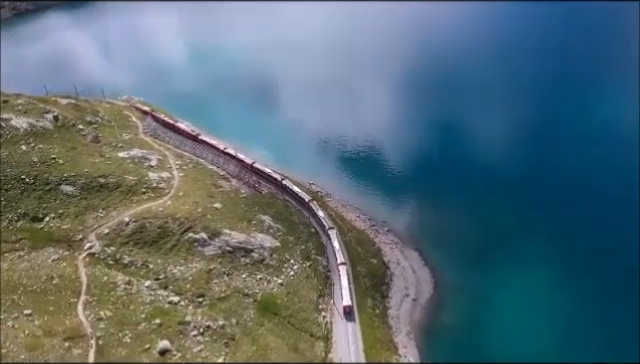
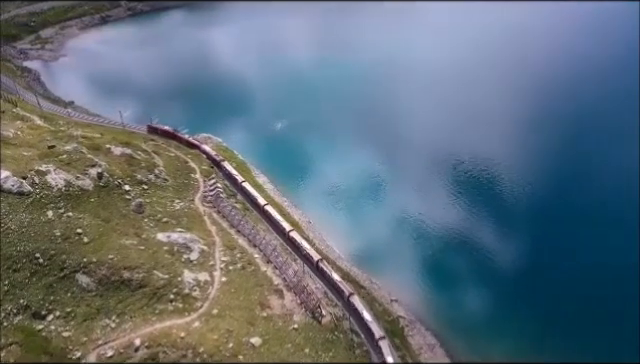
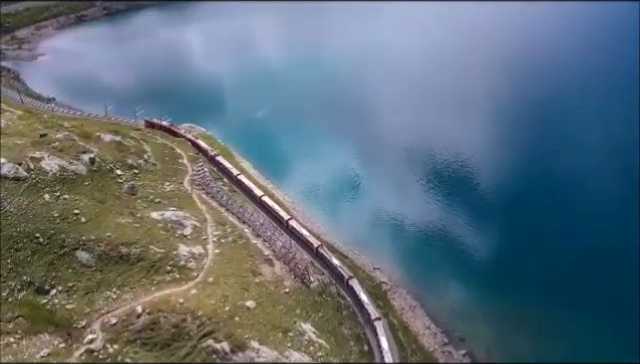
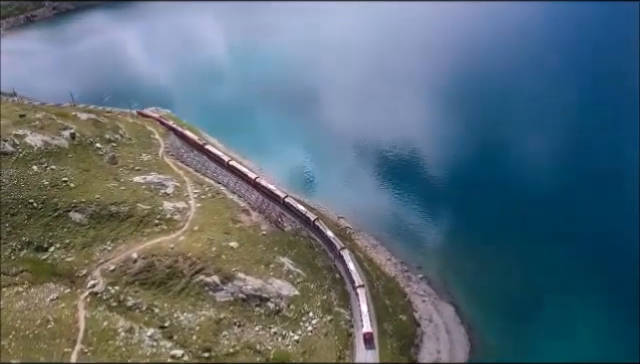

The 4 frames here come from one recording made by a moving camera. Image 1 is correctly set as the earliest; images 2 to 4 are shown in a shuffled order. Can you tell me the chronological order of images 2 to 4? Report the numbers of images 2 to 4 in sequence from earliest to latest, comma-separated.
4, 3, 2
